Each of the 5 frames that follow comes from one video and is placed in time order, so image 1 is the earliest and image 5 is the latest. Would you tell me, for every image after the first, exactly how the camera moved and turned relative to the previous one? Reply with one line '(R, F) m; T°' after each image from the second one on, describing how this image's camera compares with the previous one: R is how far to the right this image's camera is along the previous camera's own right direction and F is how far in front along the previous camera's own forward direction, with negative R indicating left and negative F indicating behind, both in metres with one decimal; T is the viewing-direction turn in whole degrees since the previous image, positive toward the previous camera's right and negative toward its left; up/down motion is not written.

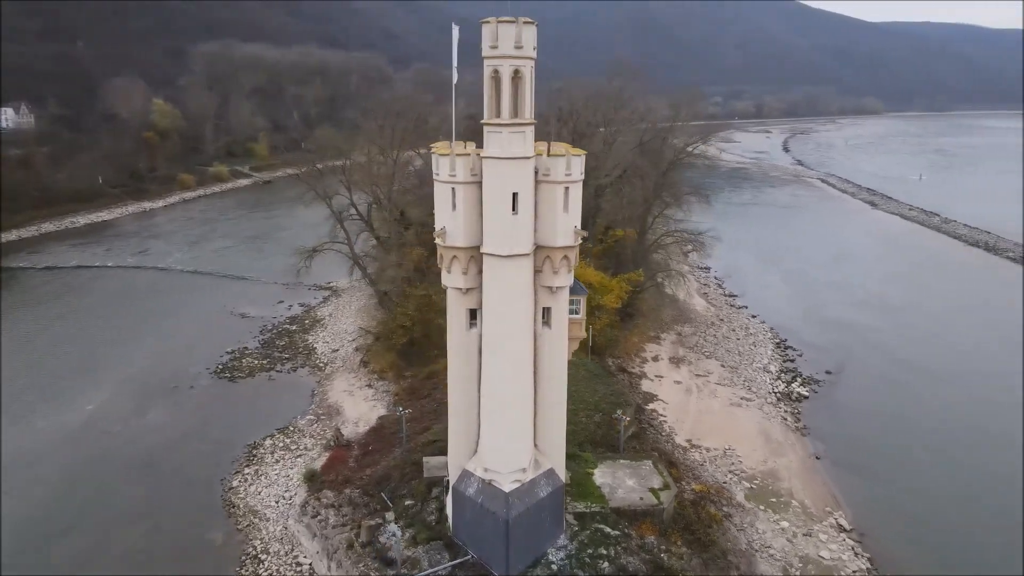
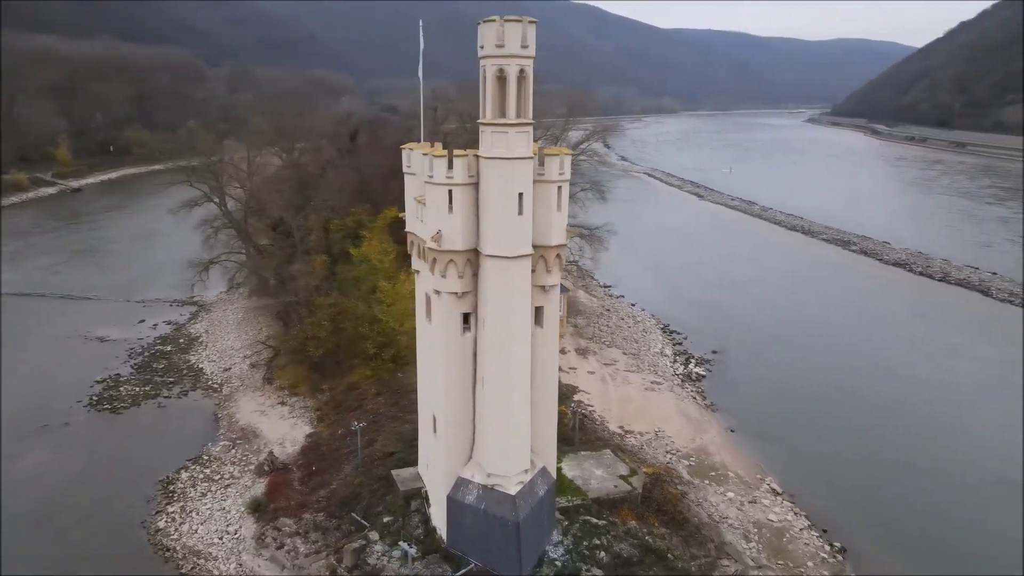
(-3.0, +0.4) m; +13°
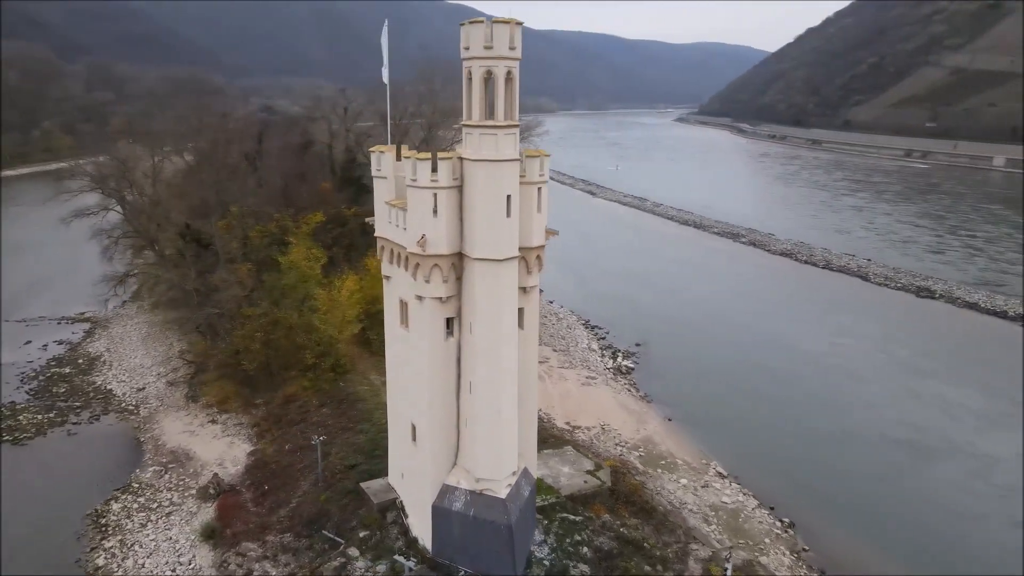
(-1.7, +0.2) m; +9°
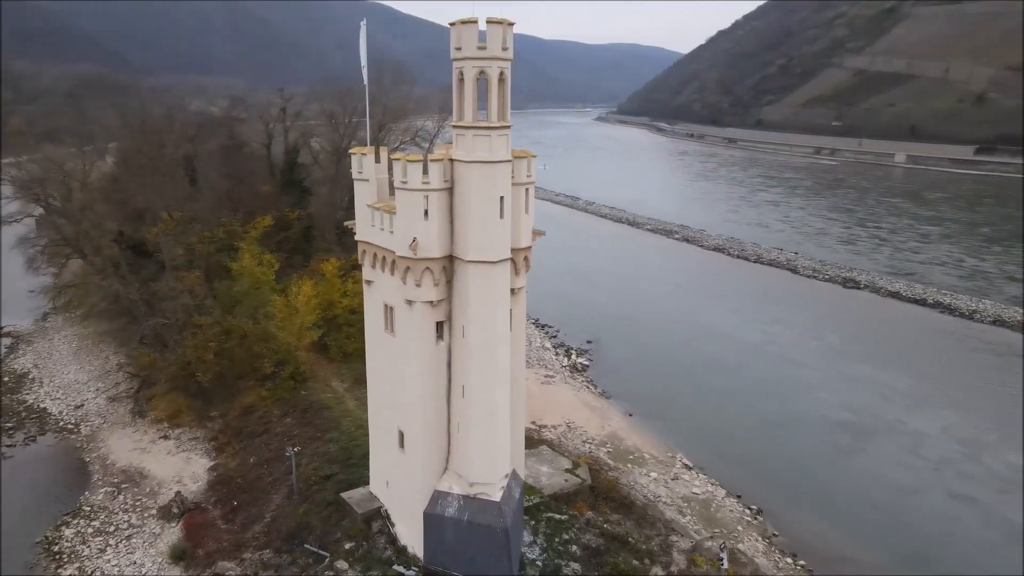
(-1.2, +0.1) m; +6°
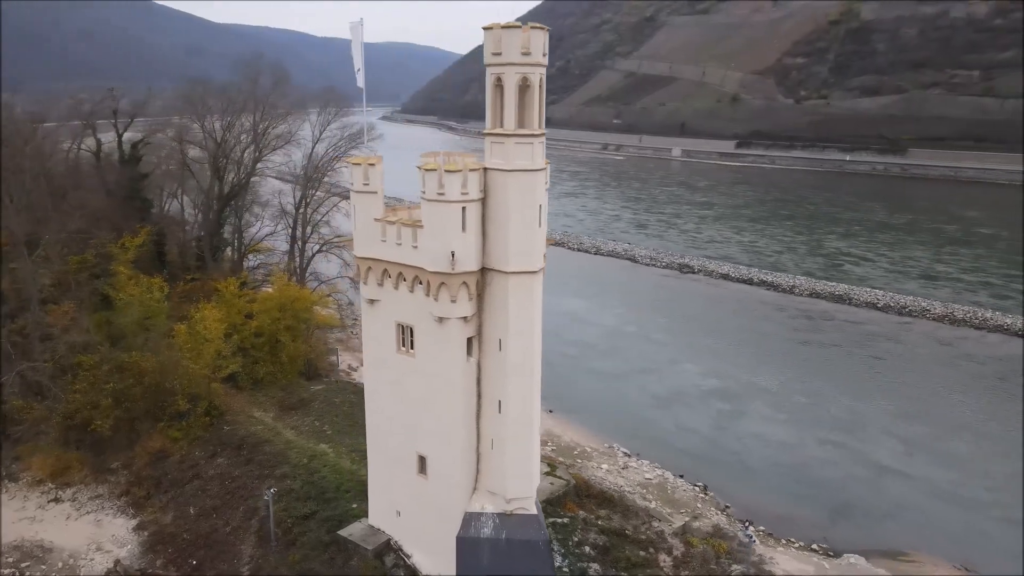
(-3.9, +0.8) m; +16°
